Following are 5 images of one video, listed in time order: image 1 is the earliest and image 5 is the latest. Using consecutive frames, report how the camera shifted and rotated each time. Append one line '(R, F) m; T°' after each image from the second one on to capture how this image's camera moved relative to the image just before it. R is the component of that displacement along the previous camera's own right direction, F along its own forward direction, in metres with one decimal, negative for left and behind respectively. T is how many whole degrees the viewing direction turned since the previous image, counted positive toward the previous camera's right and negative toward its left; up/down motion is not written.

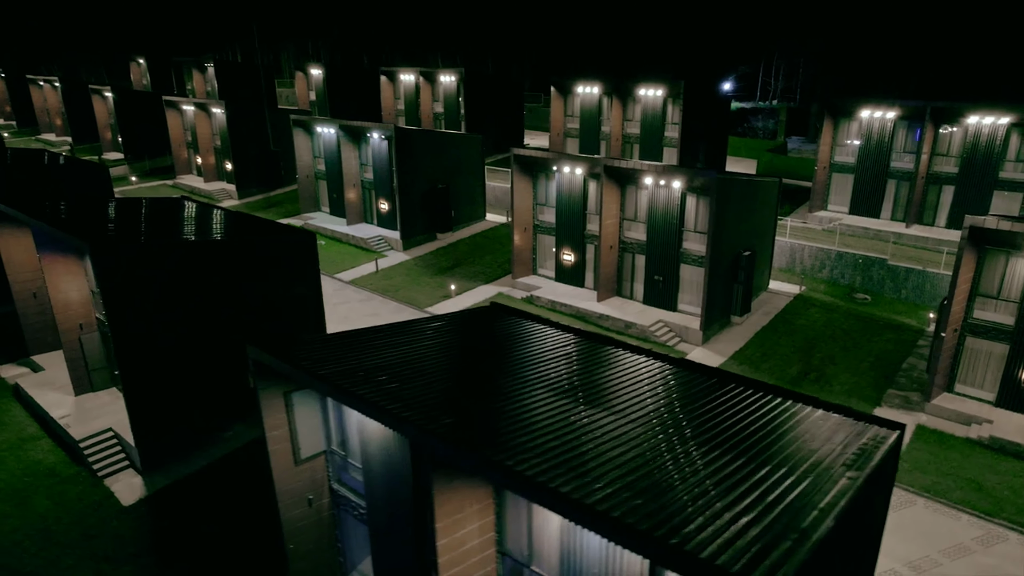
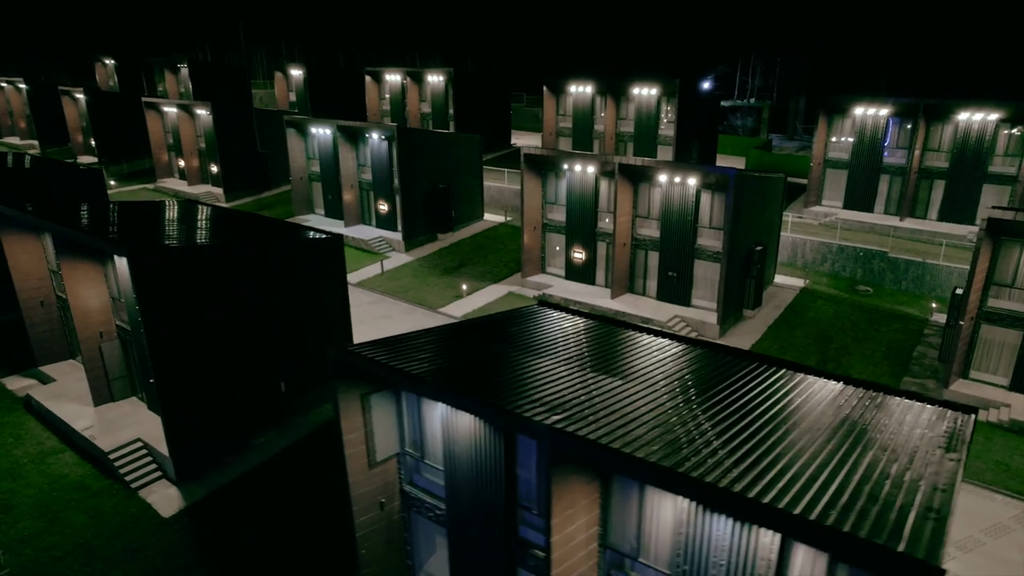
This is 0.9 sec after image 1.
(-2.1, +0.1) m; +3°
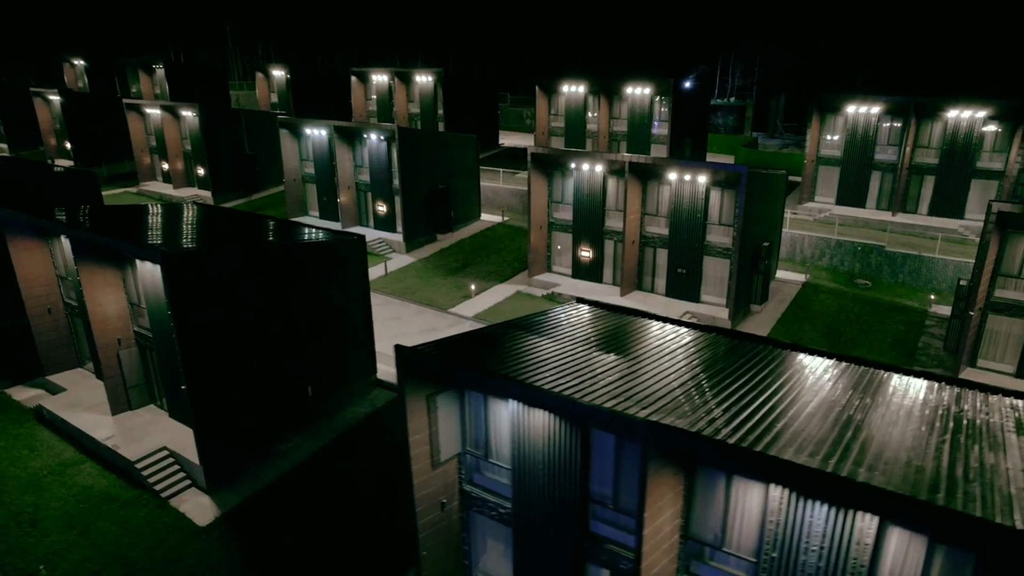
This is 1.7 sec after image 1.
(-1.7, 0.0) m; +2°
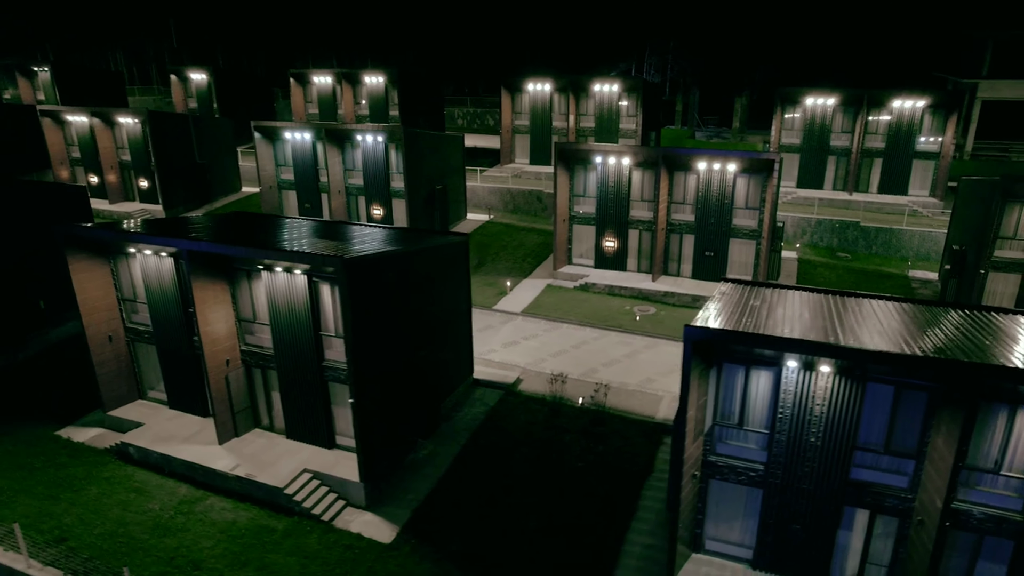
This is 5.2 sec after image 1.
(-7.4, +0.3) m; +10°
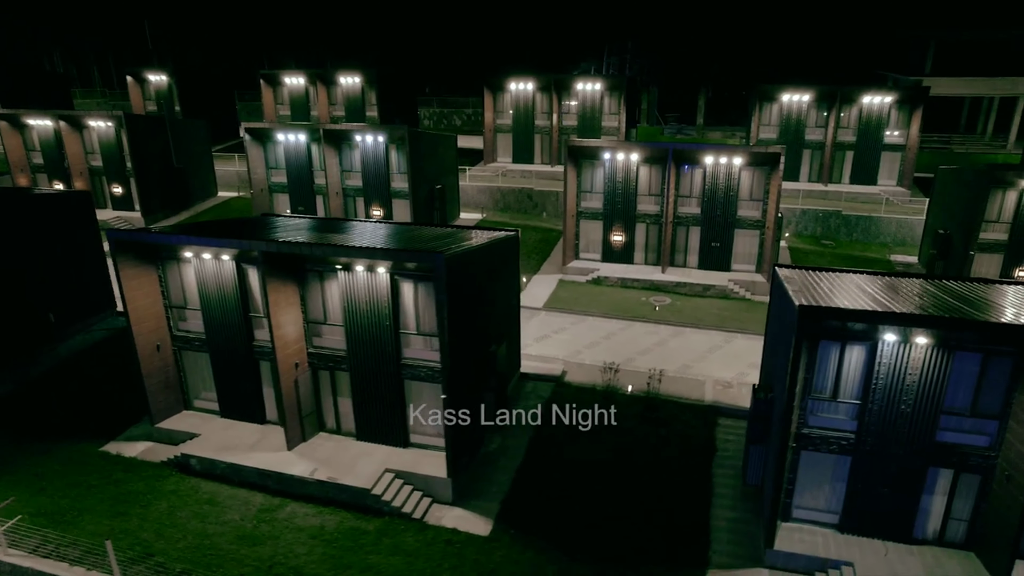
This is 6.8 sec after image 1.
(-3.6, -0.2) m; +5°
